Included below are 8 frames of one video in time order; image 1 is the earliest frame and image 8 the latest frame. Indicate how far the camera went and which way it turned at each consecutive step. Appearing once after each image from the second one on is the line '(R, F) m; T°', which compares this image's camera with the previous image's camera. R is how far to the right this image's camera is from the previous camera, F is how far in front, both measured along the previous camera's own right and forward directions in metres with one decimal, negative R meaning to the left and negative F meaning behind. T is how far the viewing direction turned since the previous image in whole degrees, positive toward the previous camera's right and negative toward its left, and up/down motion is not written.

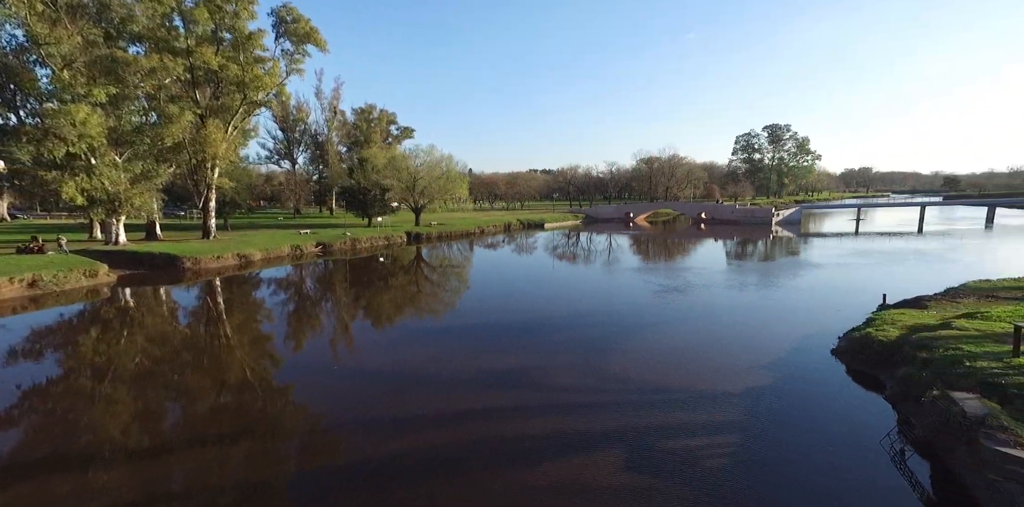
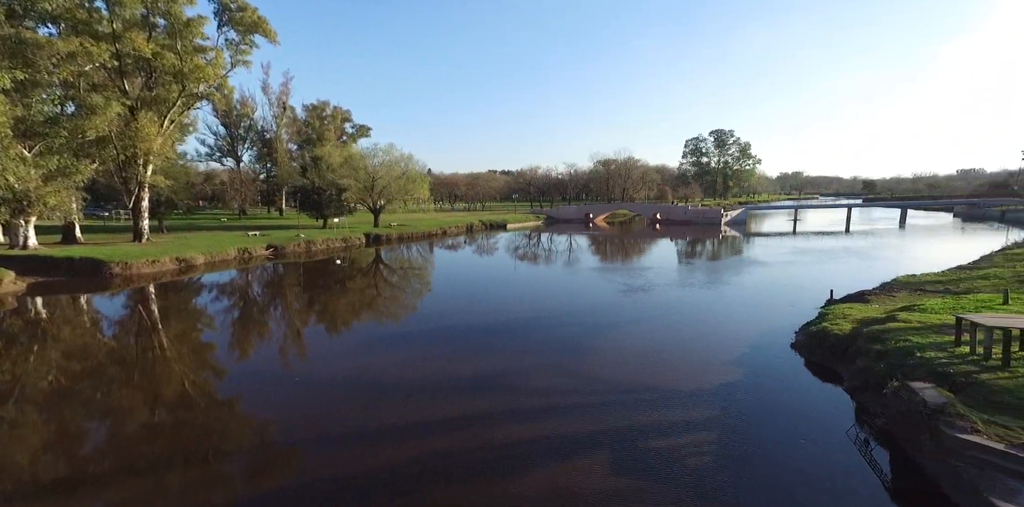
(-0.3, +0.1) m; +5°
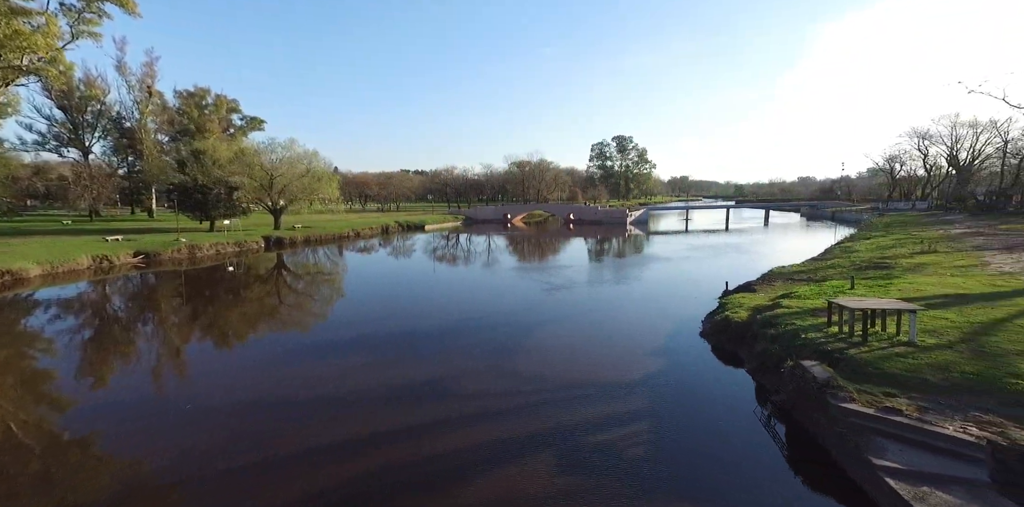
(-0.3, 0.0) m; +11°
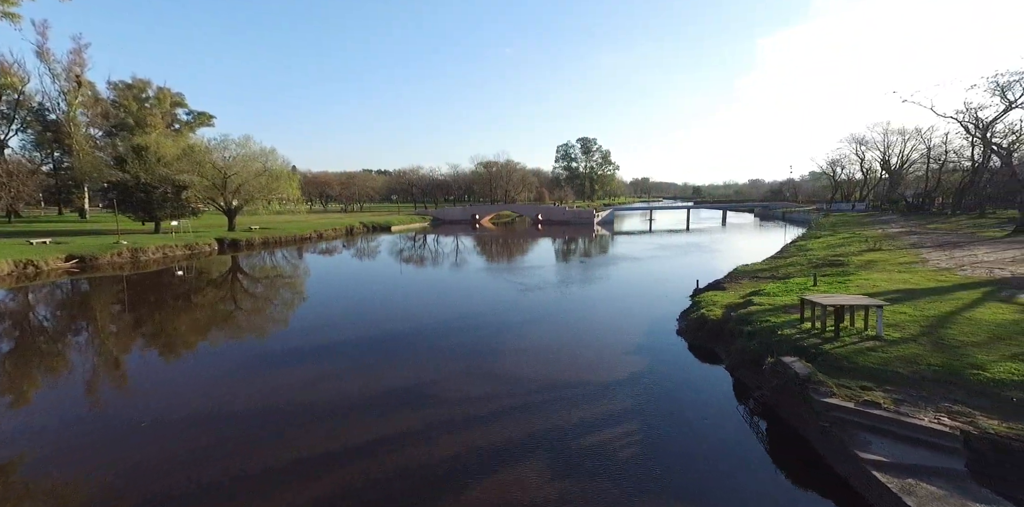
(-0.3, +0.1) m; +5°
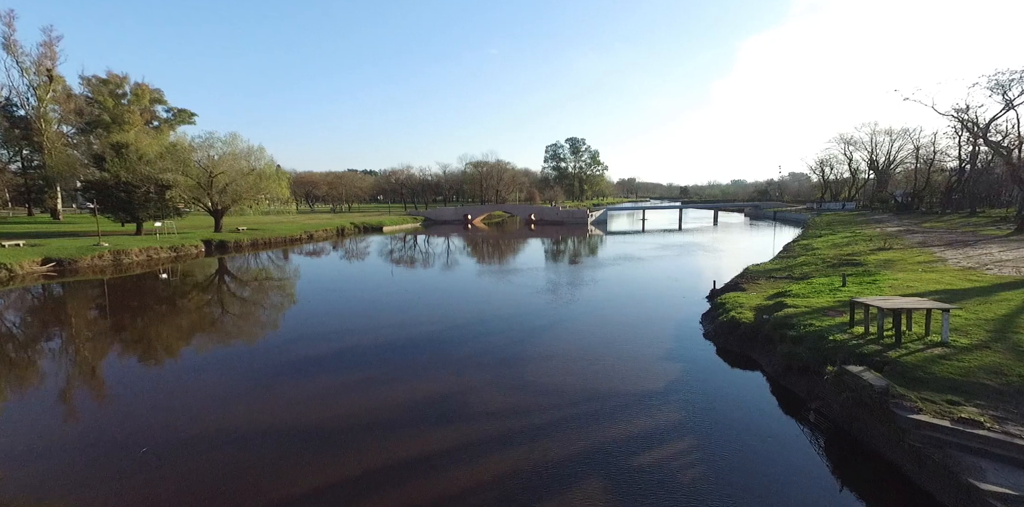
(-0.6, +0.5) m; +2°
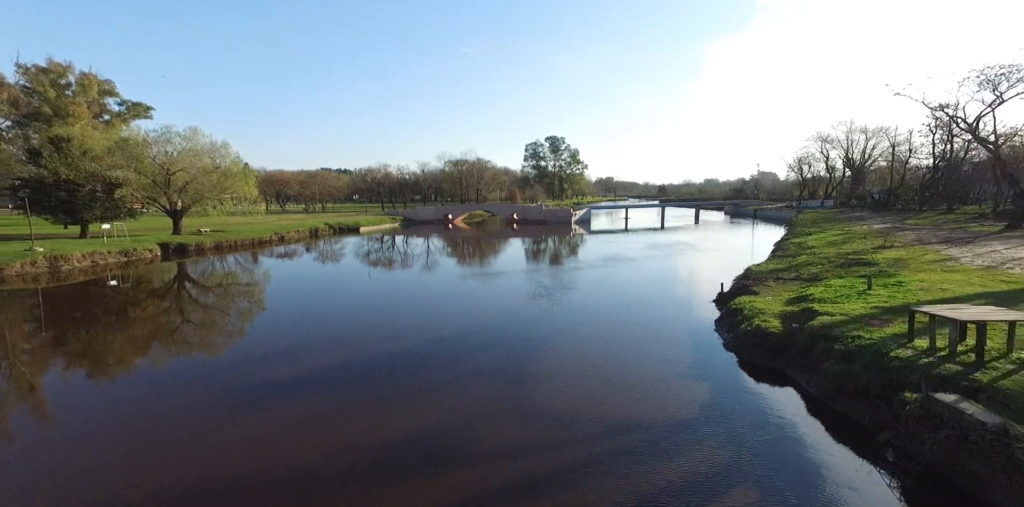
(-0.3, +1.0) m; +3°
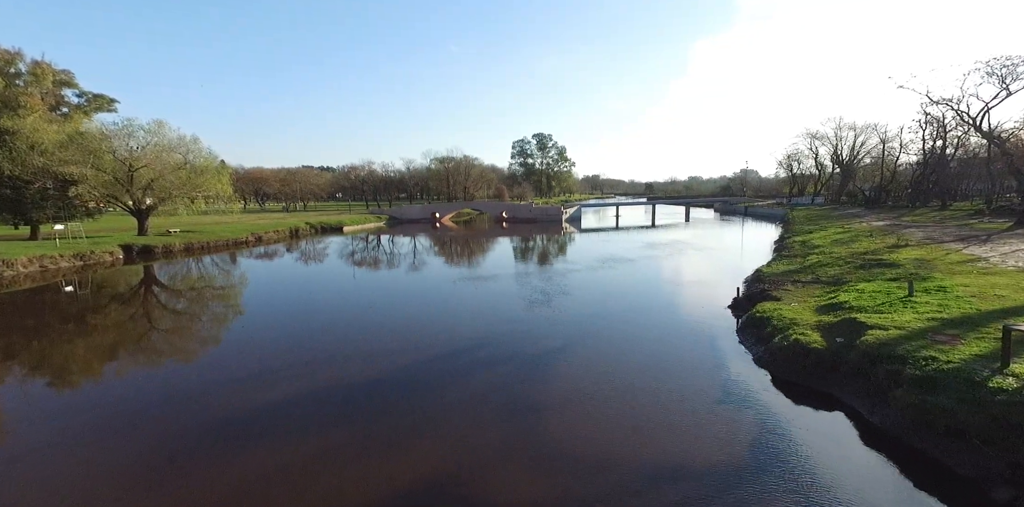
(-0.2, +1.0) m; +2°
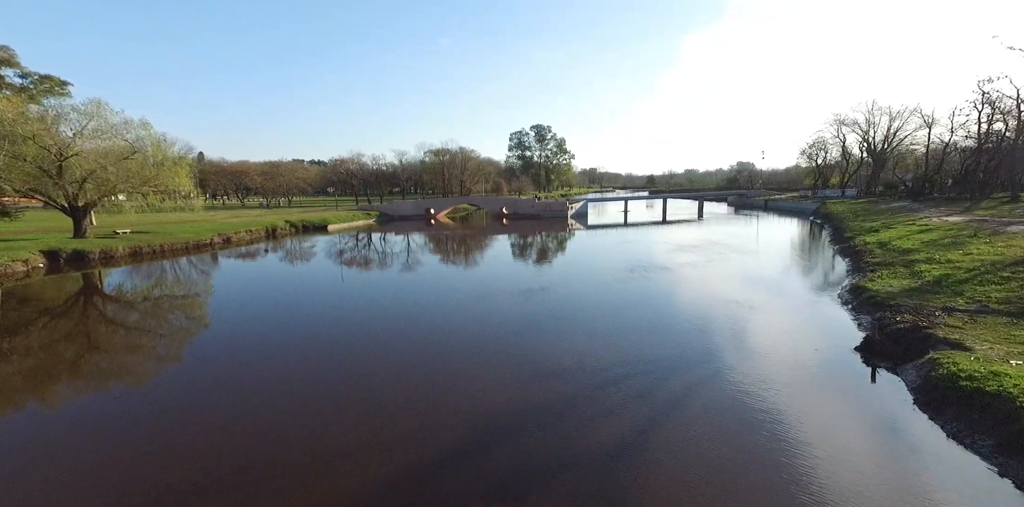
(-0.4, +3.3) m; 0°
